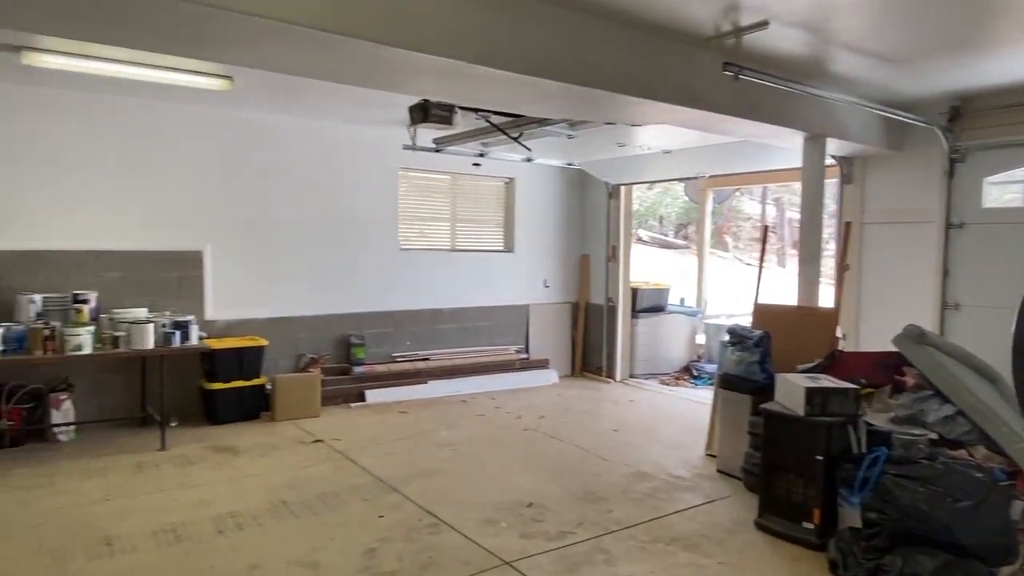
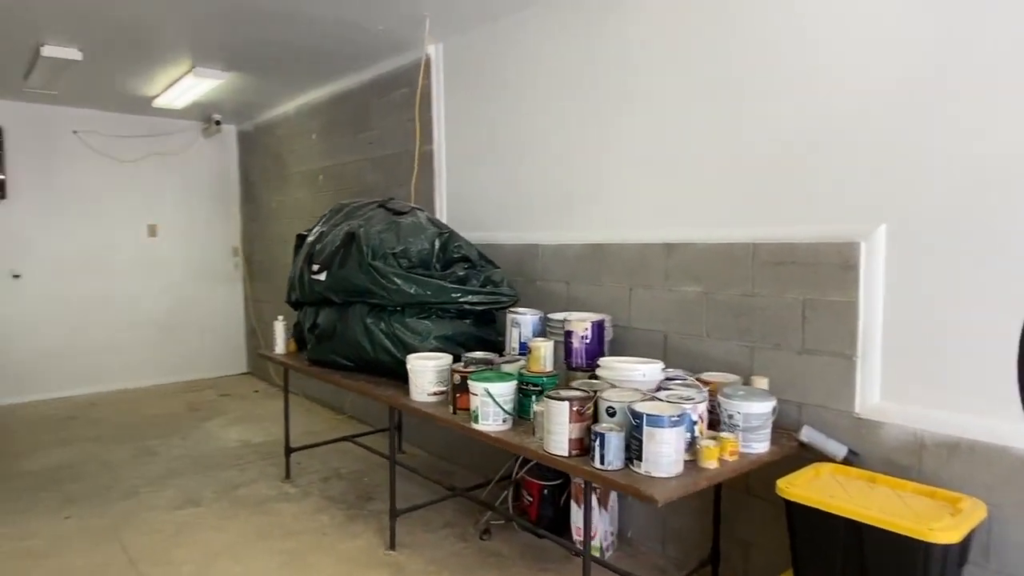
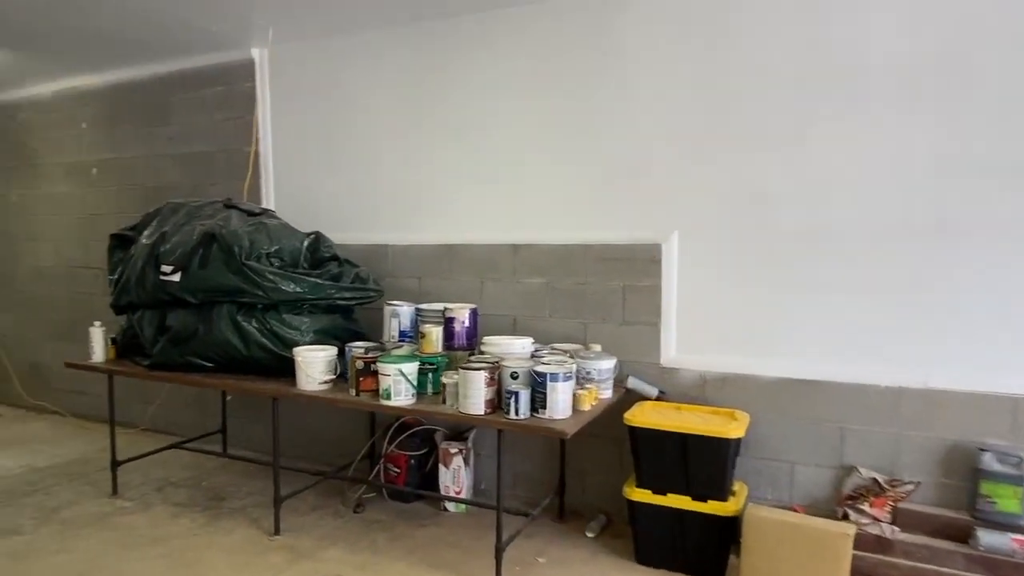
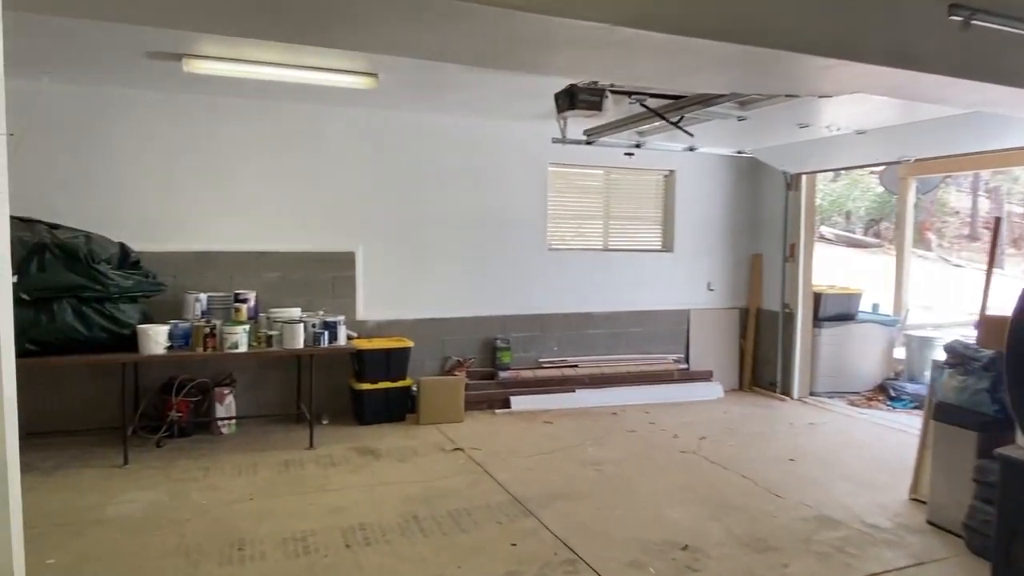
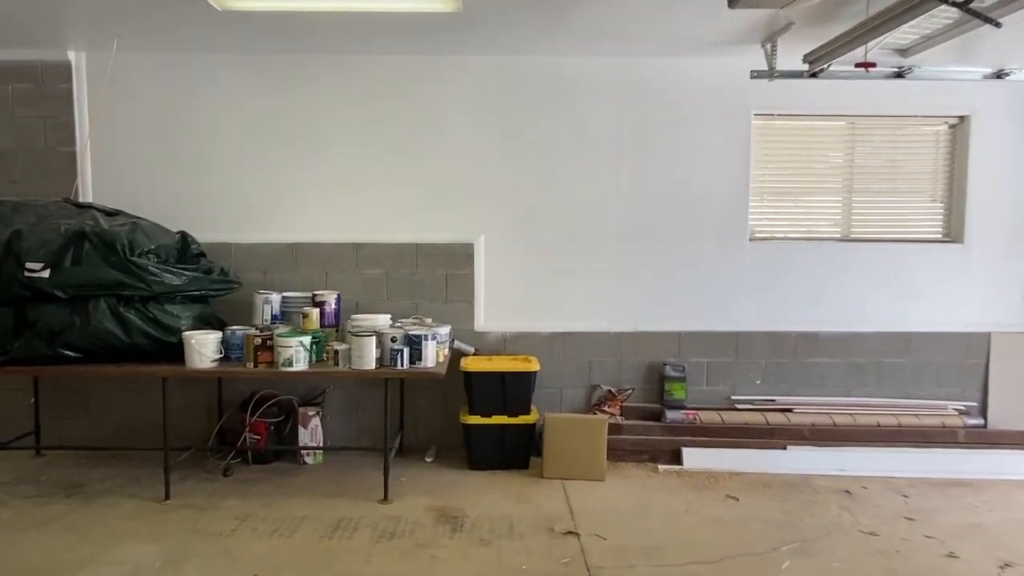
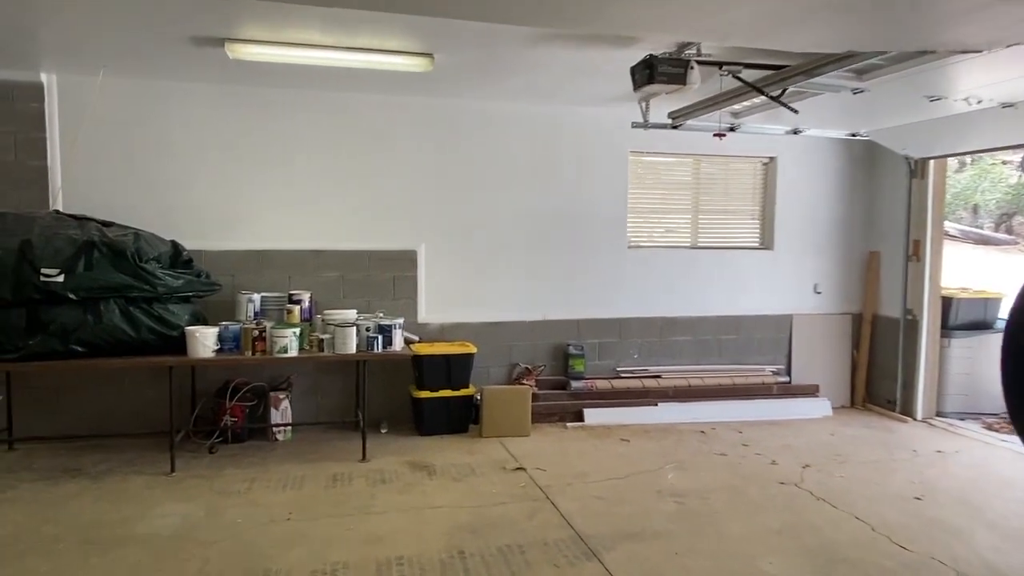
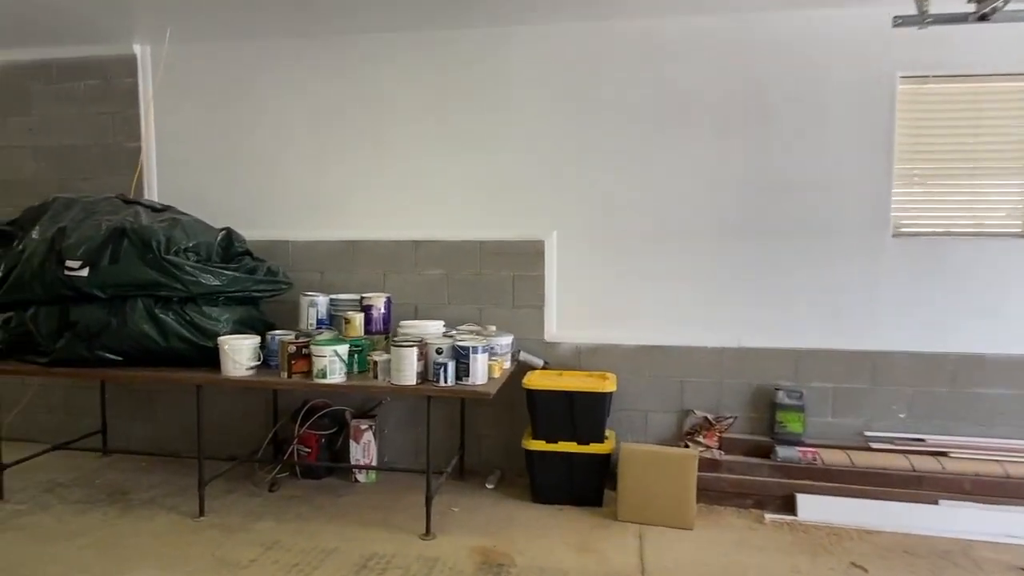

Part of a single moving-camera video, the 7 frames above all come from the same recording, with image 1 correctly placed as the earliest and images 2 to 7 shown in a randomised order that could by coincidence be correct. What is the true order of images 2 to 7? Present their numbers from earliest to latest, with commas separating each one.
4, 6, 5, 7, 3, 2
